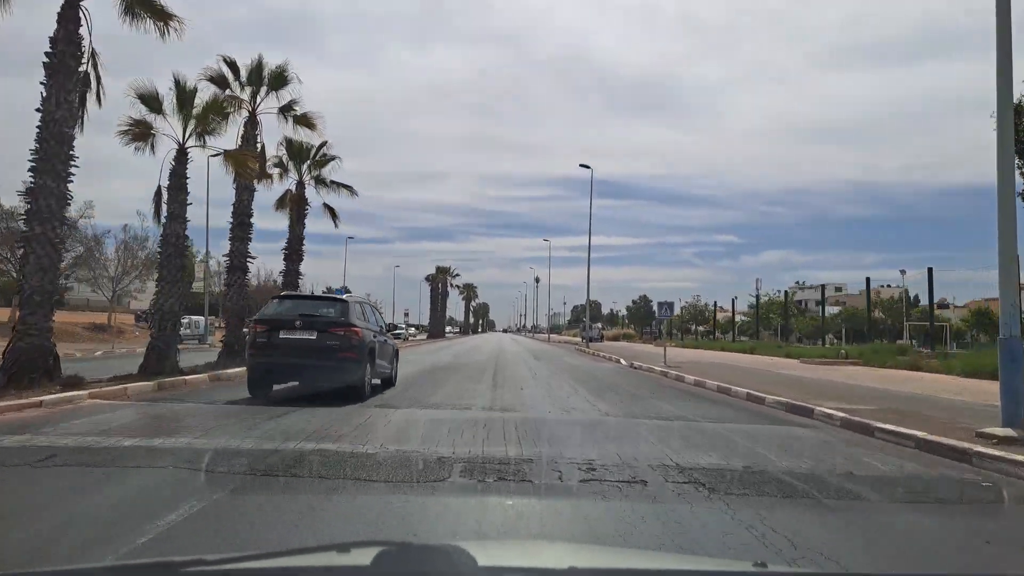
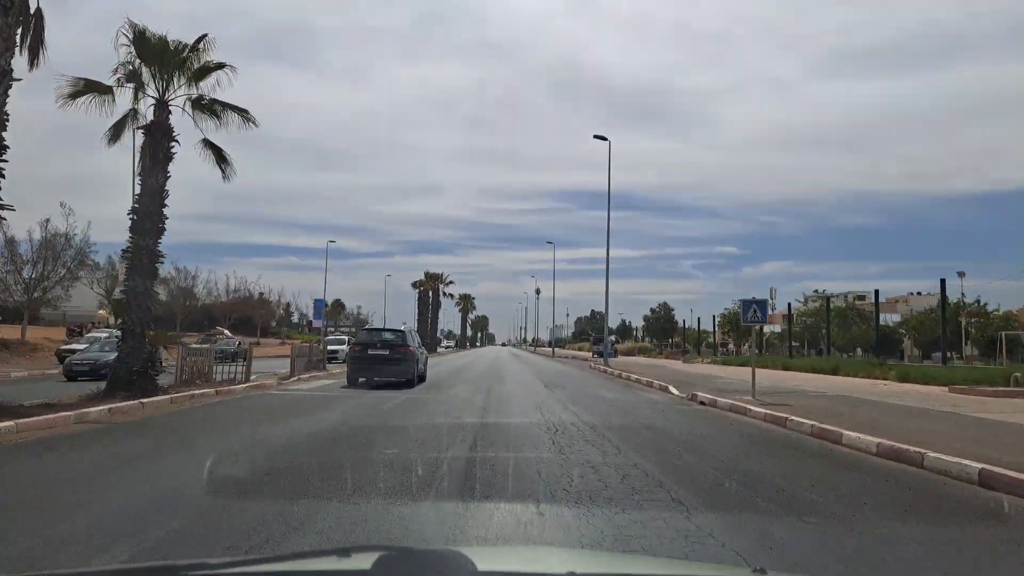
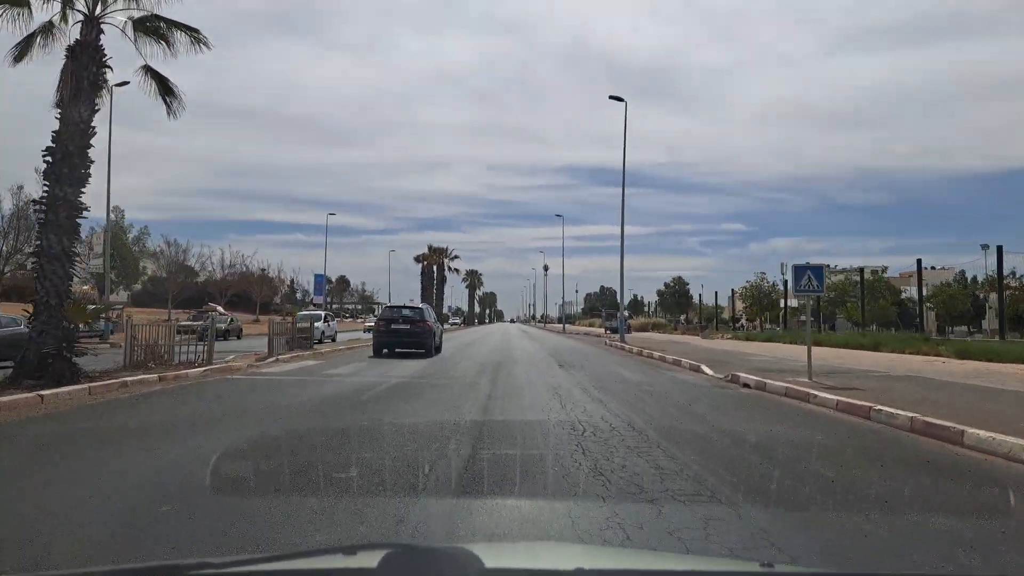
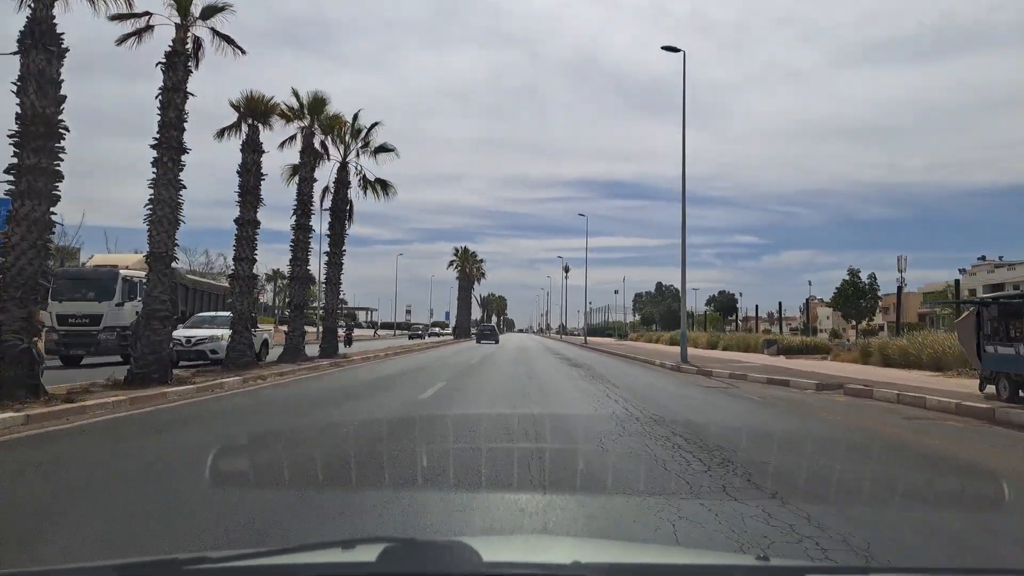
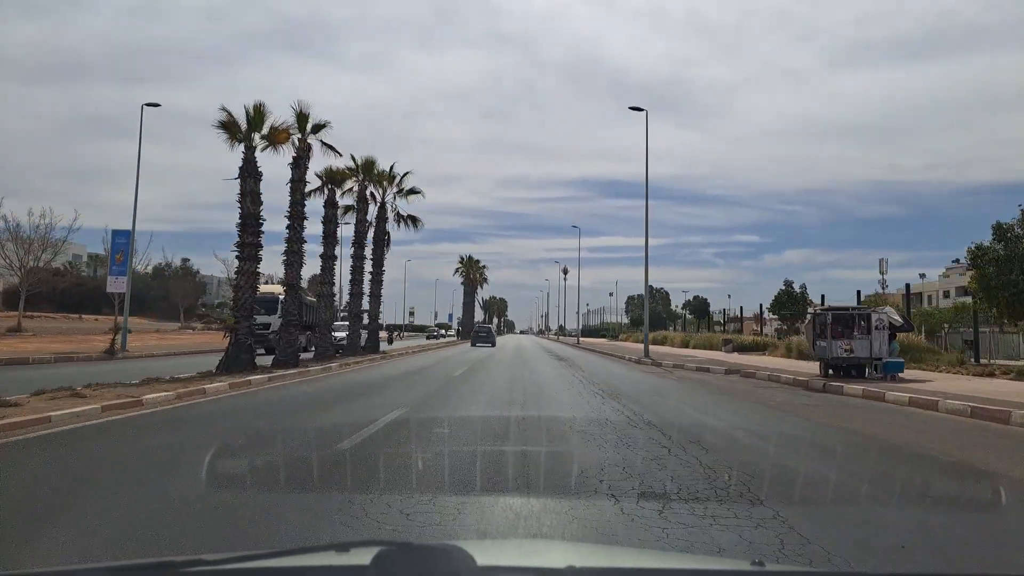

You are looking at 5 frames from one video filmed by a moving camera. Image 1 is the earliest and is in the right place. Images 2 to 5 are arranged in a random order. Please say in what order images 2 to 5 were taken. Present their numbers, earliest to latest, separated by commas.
2, 3, 5, 4
